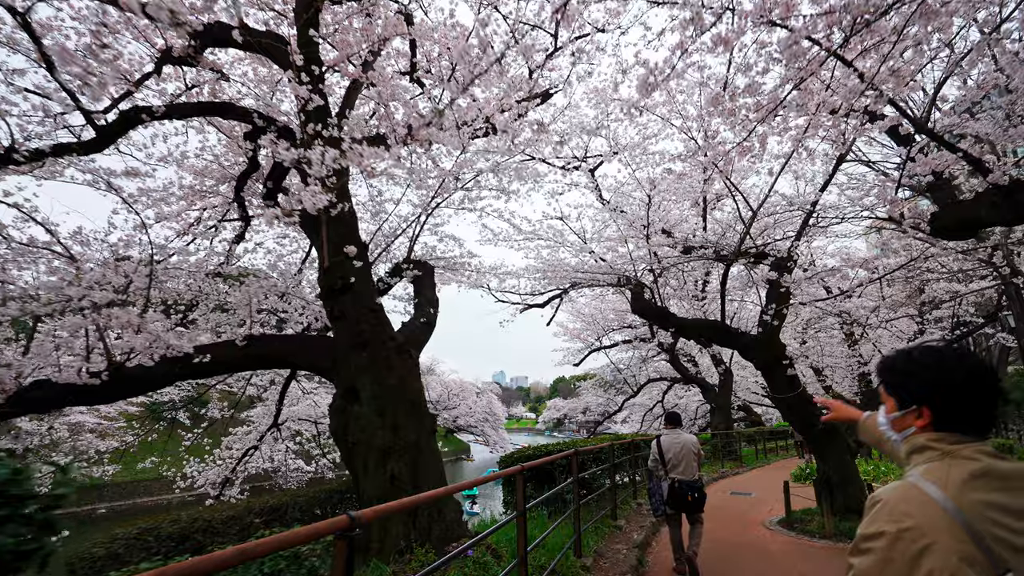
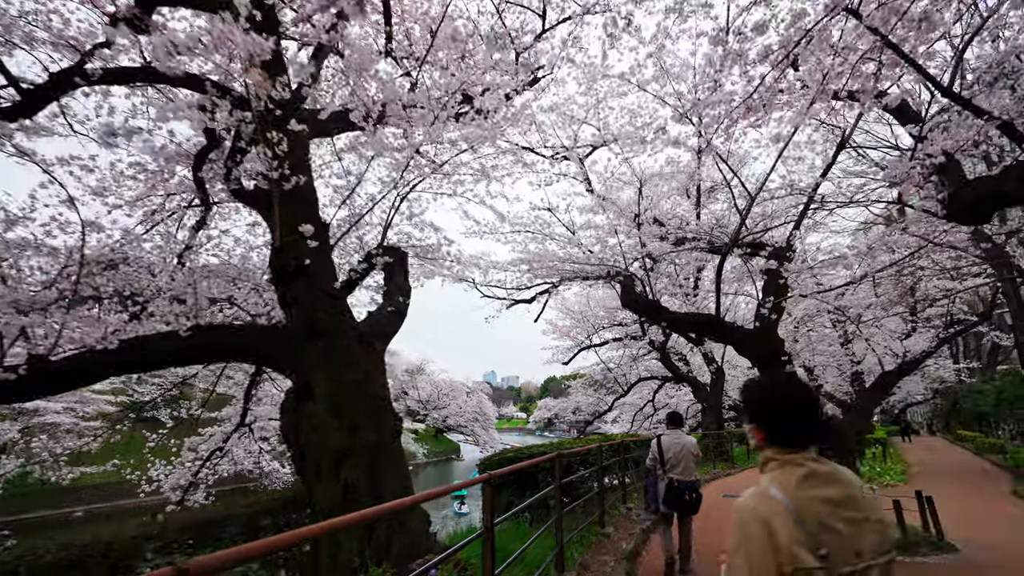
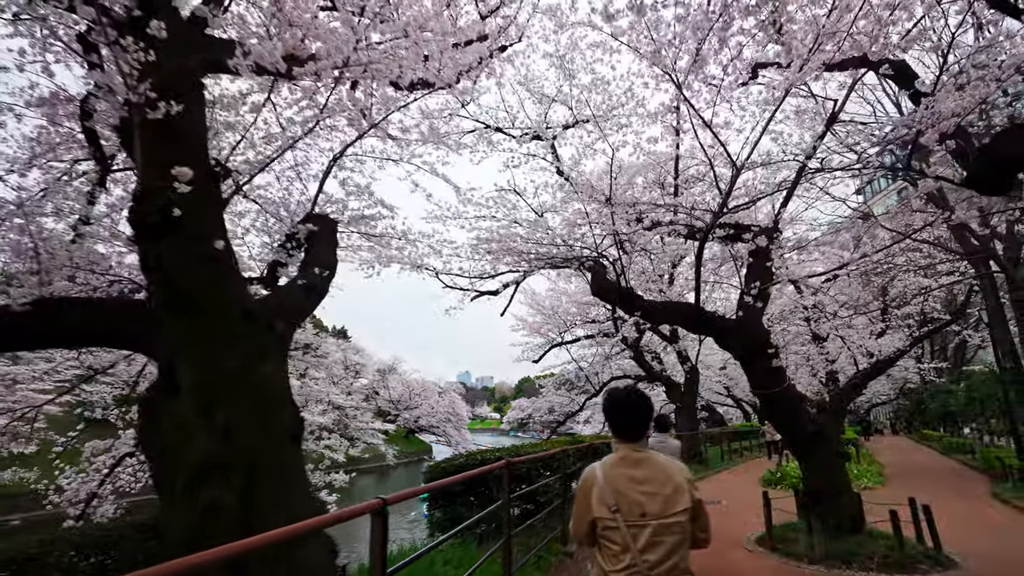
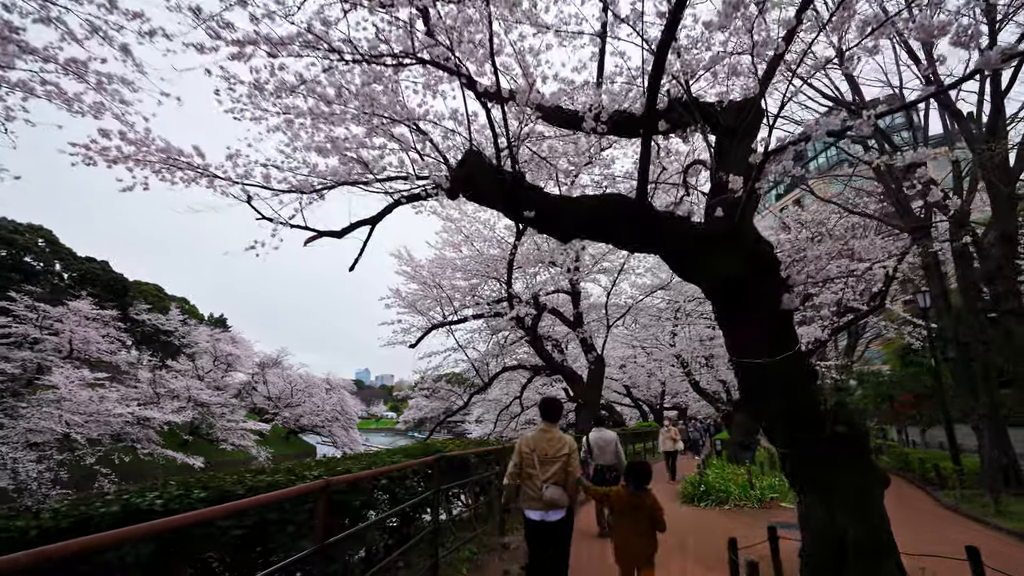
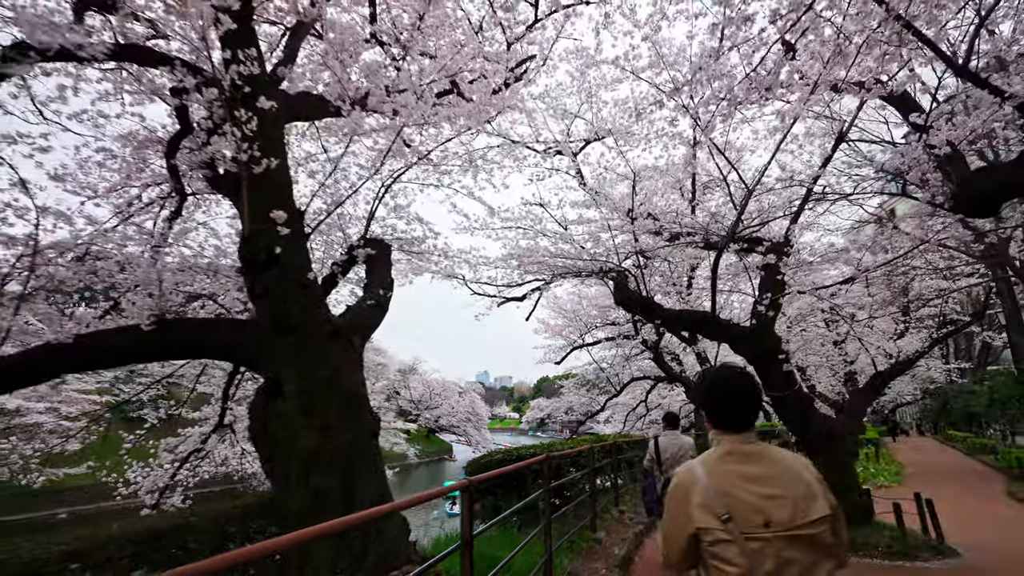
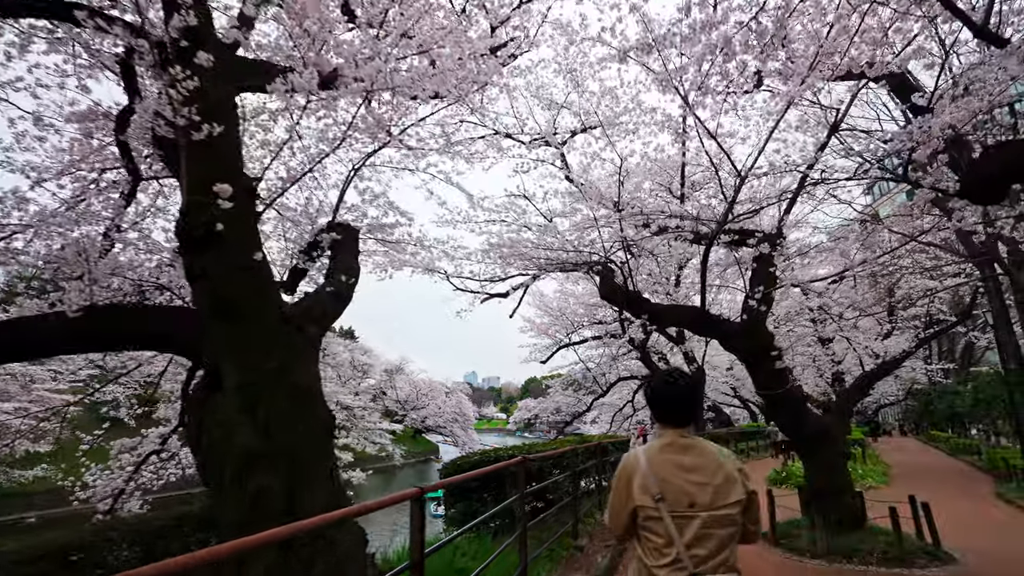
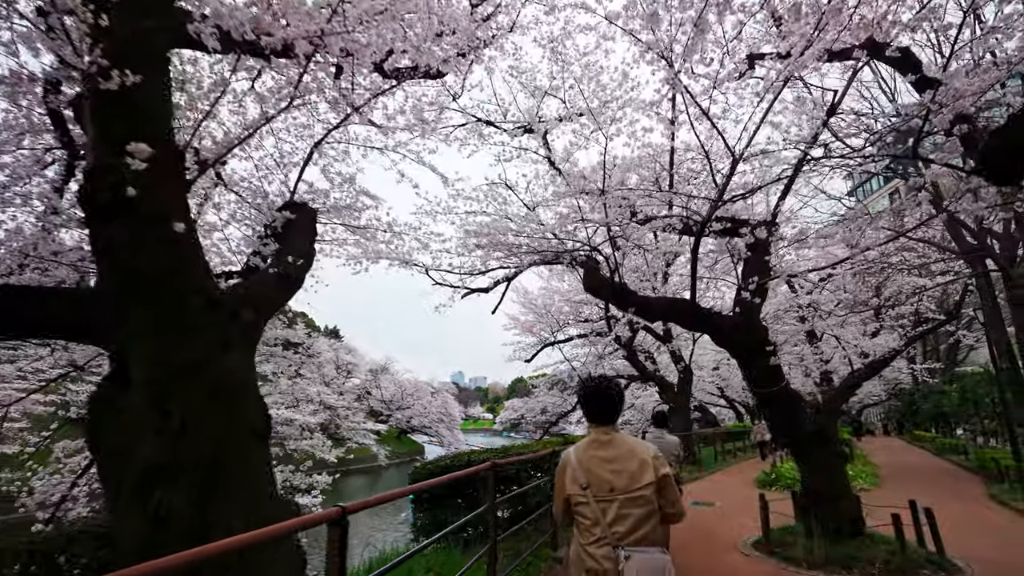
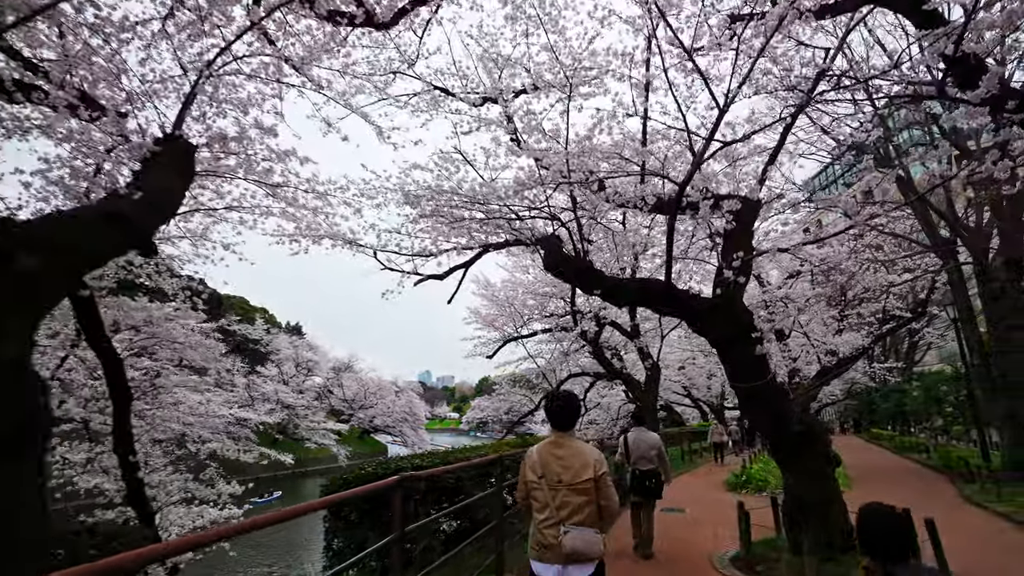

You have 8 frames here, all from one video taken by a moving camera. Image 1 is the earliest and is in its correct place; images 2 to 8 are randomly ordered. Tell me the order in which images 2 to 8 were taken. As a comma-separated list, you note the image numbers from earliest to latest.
2, 5, 6, 3, 7, 8, 4
